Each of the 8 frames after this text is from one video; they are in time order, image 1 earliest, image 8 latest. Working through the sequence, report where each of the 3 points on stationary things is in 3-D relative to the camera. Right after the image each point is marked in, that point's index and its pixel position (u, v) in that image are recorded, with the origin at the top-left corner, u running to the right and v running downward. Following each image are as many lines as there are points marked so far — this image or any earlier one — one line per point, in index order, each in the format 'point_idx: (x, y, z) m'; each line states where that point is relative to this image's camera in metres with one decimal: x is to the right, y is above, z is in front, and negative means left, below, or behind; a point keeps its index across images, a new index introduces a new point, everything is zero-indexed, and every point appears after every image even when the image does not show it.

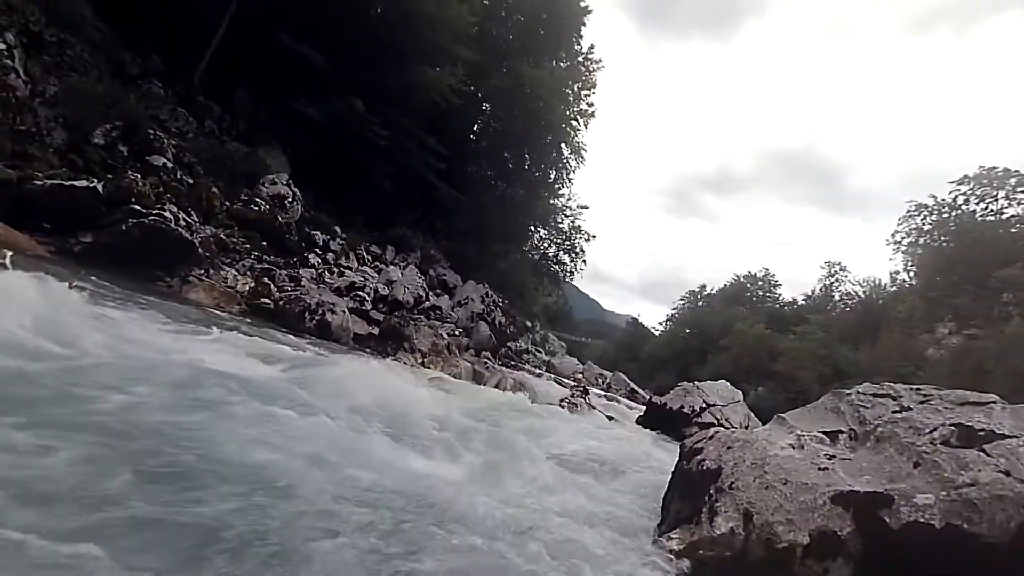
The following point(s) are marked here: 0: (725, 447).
0: (+2.4, -1.7, +6.7) m
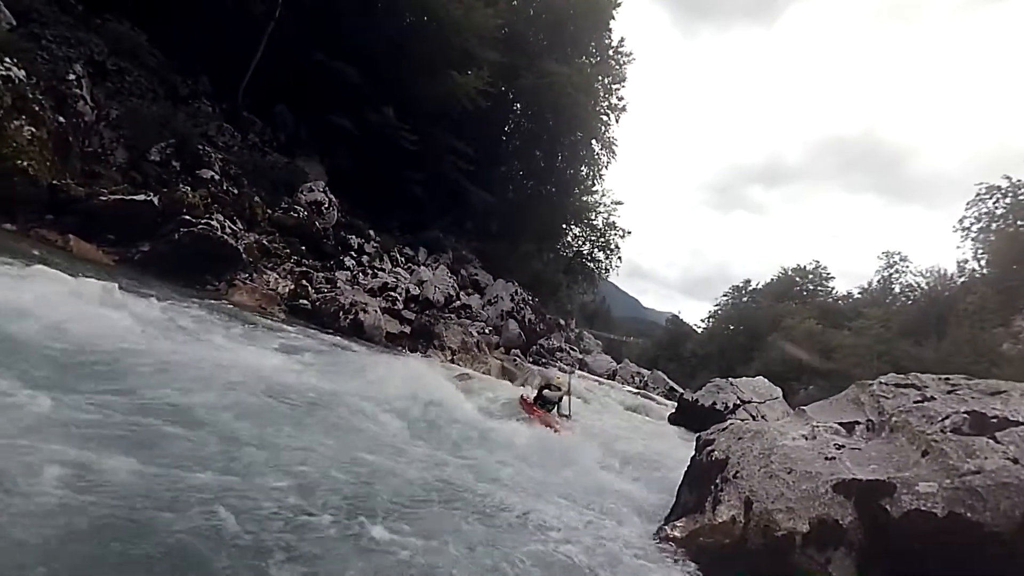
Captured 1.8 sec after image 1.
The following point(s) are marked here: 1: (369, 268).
0: (+2.4, -1.6, +6.5) m
1: (-3.0, +0.5, +12.1) m
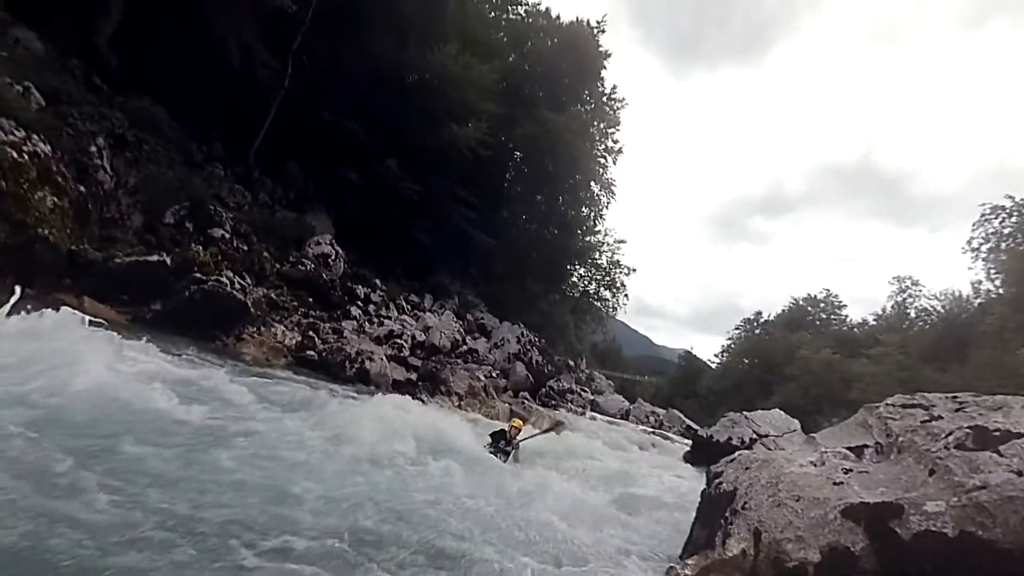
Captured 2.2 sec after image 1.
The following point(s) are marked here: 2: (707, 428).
0: (+2.4, -1.8, +6.3) m
1: (-2.8, -0.5, +12.3) m
2: (+3.2, -2.3, +10.1) m
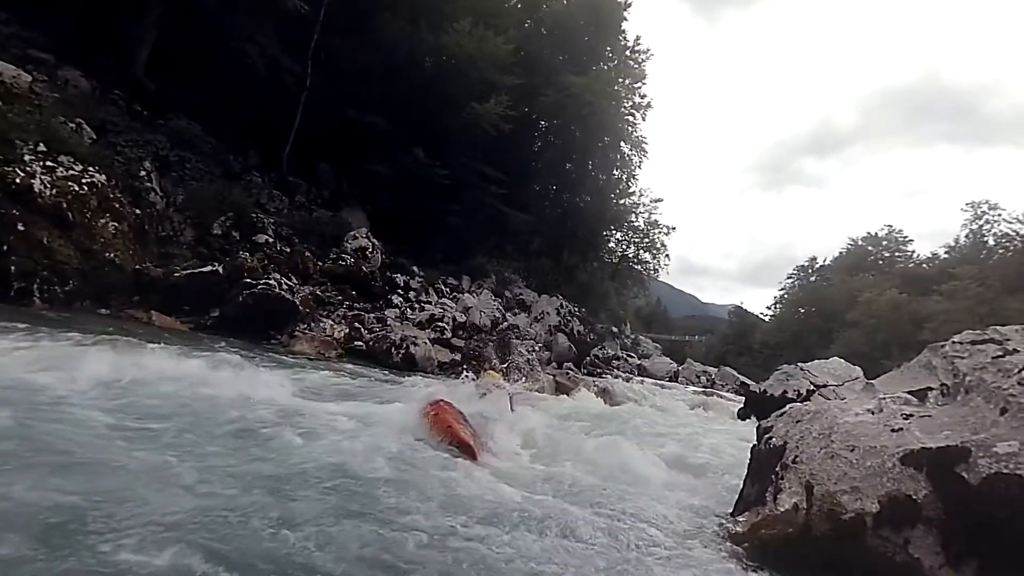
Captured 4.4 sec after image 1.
0: (+2.7, -1.3, +6.0) m
1: (-2.0, -0.3, +12.6) m
2: (+3.9, -1.5, +9.7) m
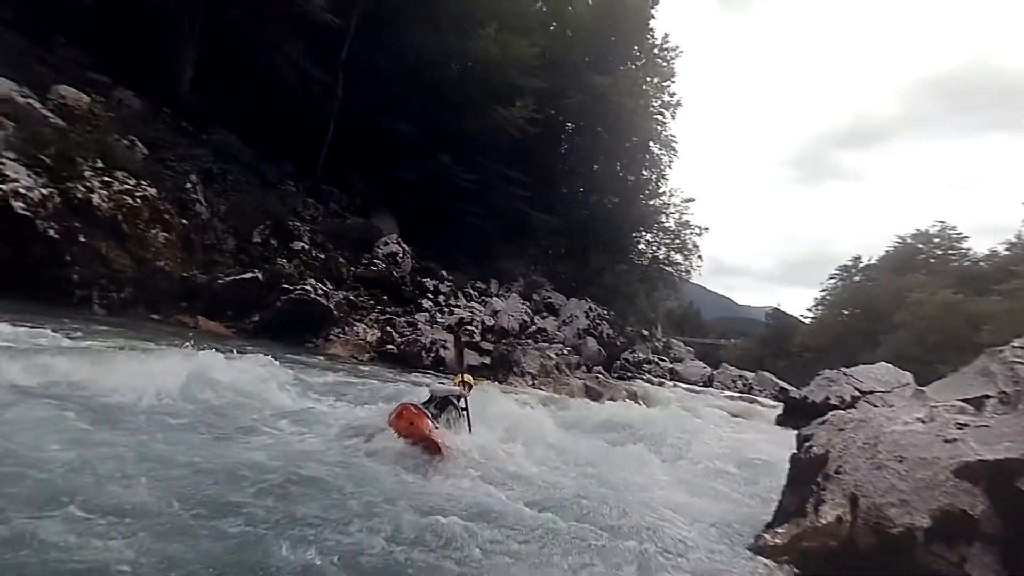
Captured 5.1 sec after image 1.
0: (+2.8, -1.3, +5.6) m
1: (-1.3, -0.4, +12.5) m
2: (+4.3, -1.5, +9.2) m
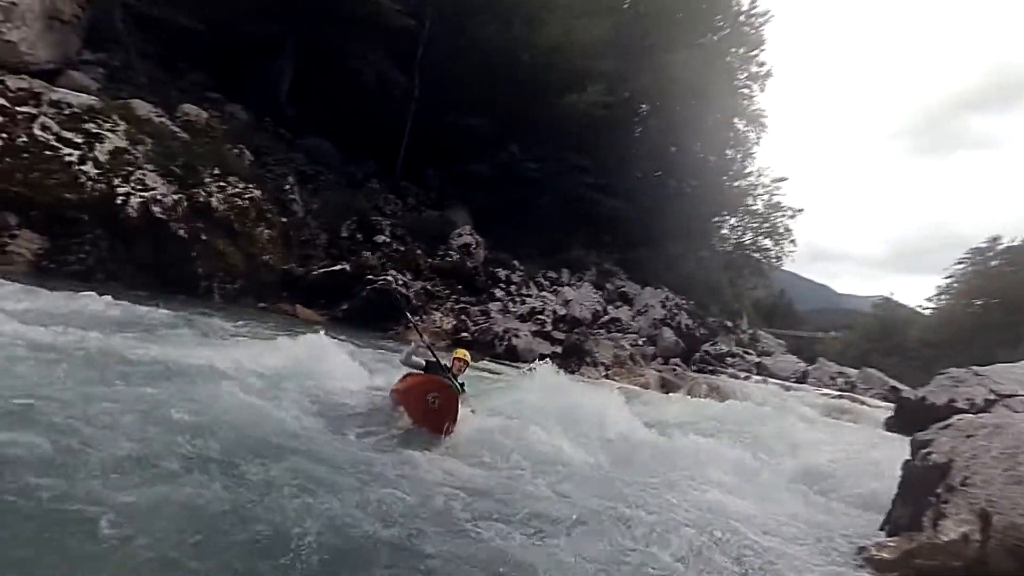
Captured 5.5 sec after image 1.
0: (+3.2, -1.0, +4.6) m
1: (+0.1, -0.3, +12.0) m
2: (+5.2, -1.3, +7.9) m
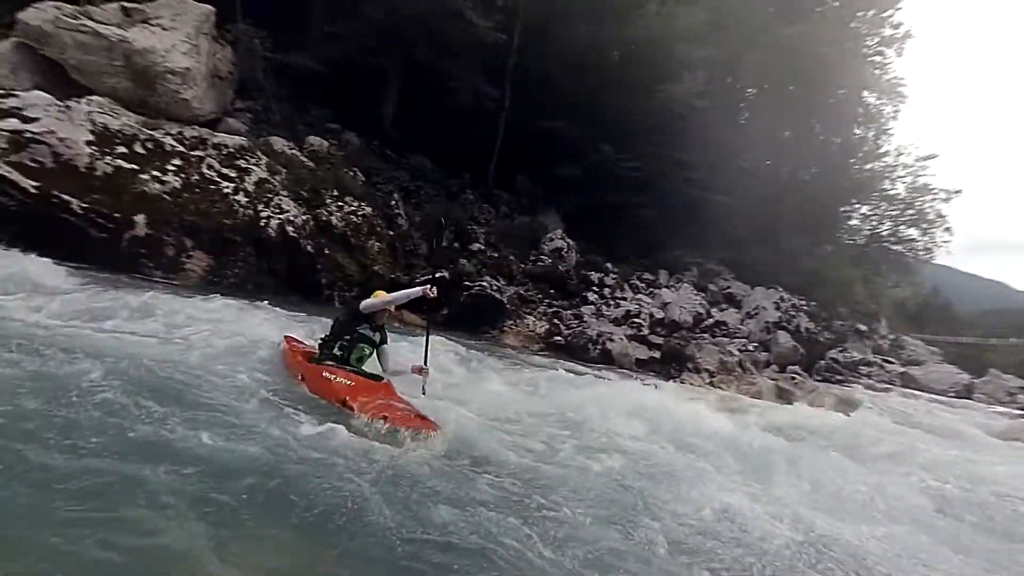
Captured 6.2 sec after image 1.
0: (+3.6, -0.9, +3.4) m
1: (+1.9, -0.5, +11.3) m
2: (+6.2, -1.2, +6.3) m
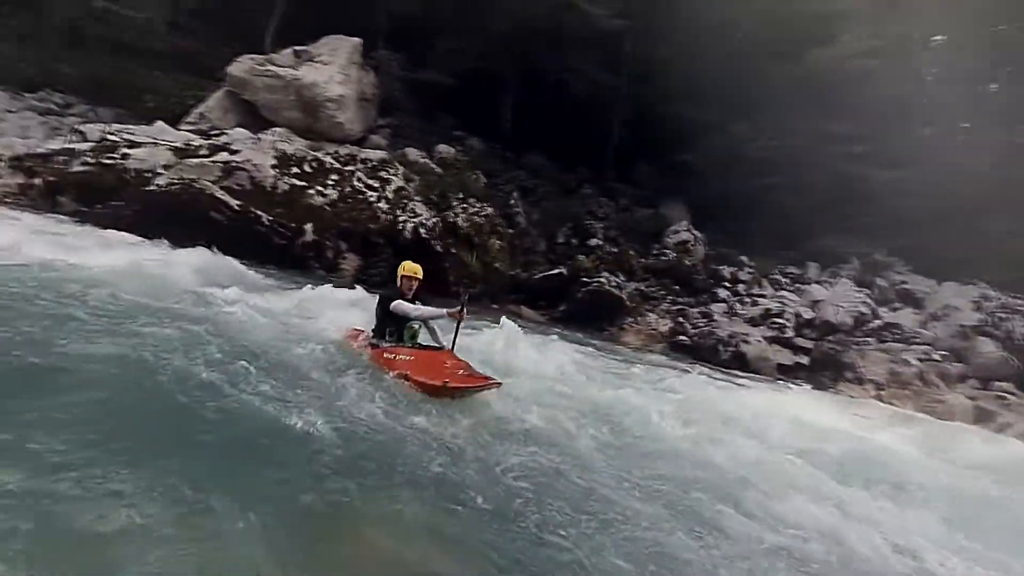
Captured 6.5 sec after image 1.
0: (+4.1, -0.8, +2.1) m
1: (+3.9, -0.4, +10.1) m
2: (+7.2, -1.2, +4.4) m
